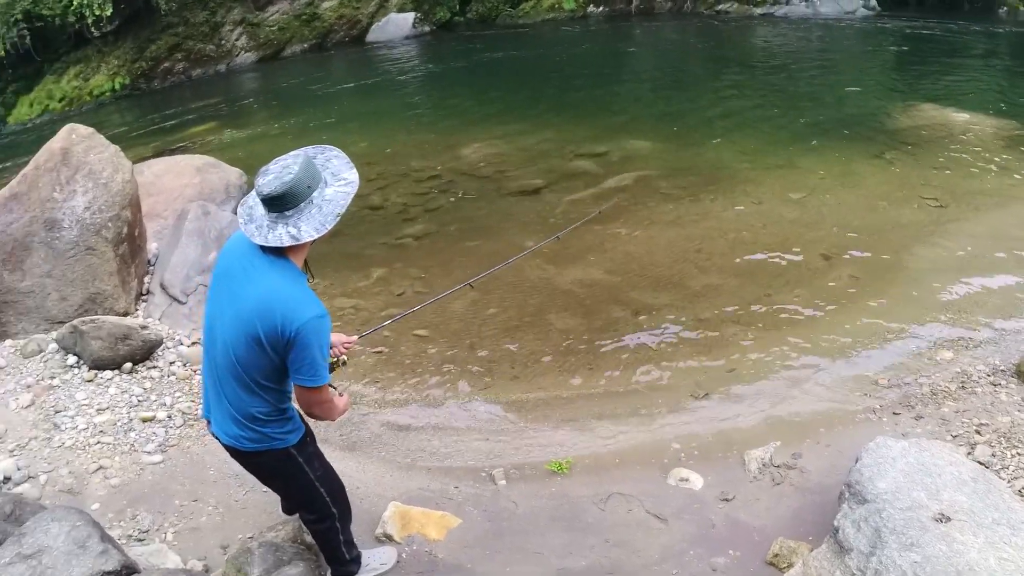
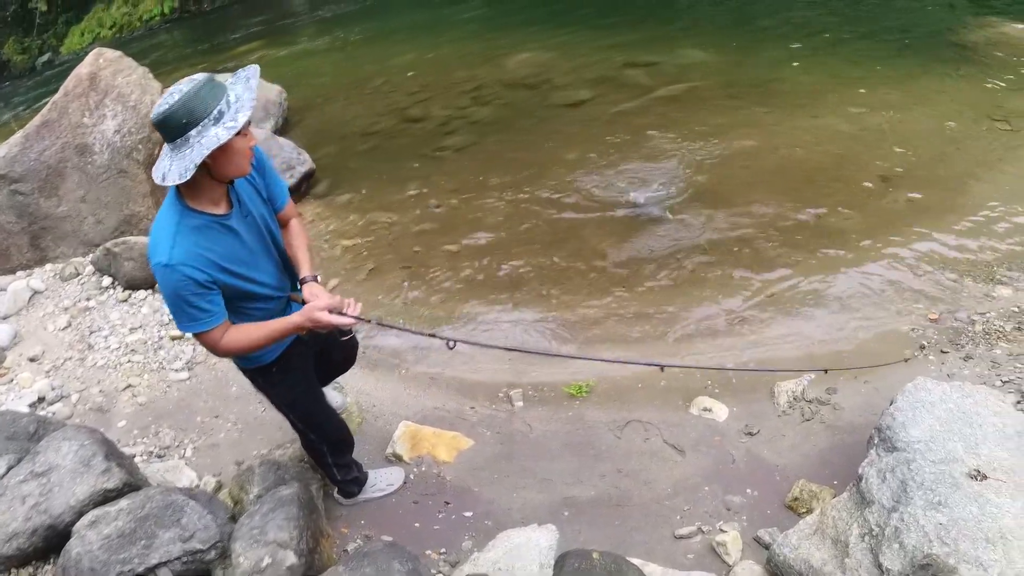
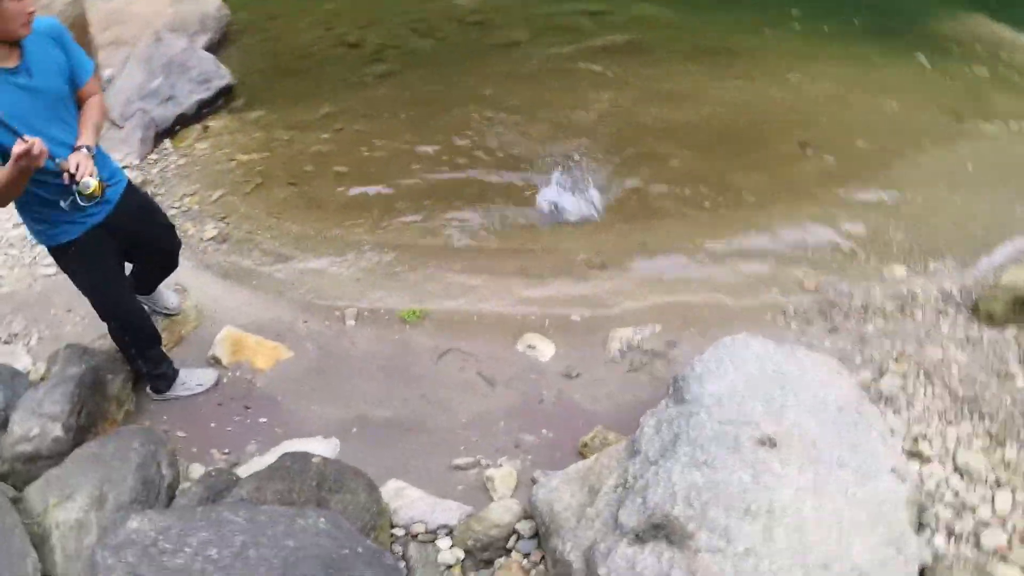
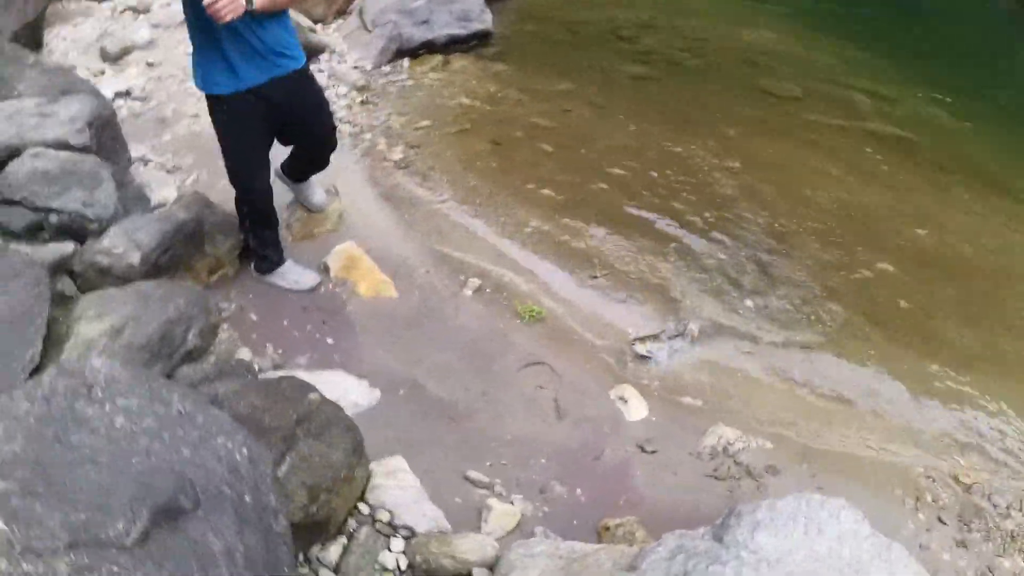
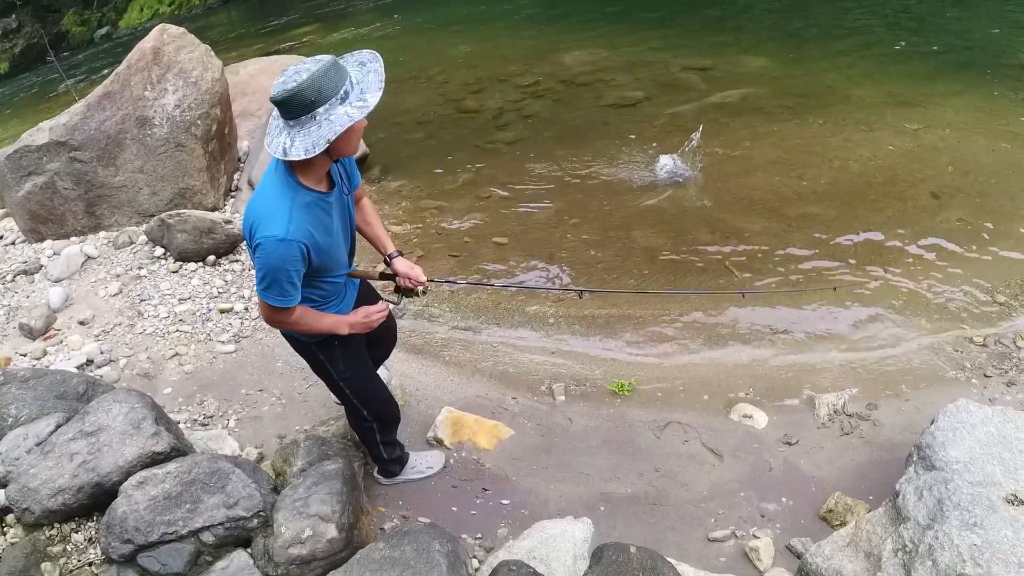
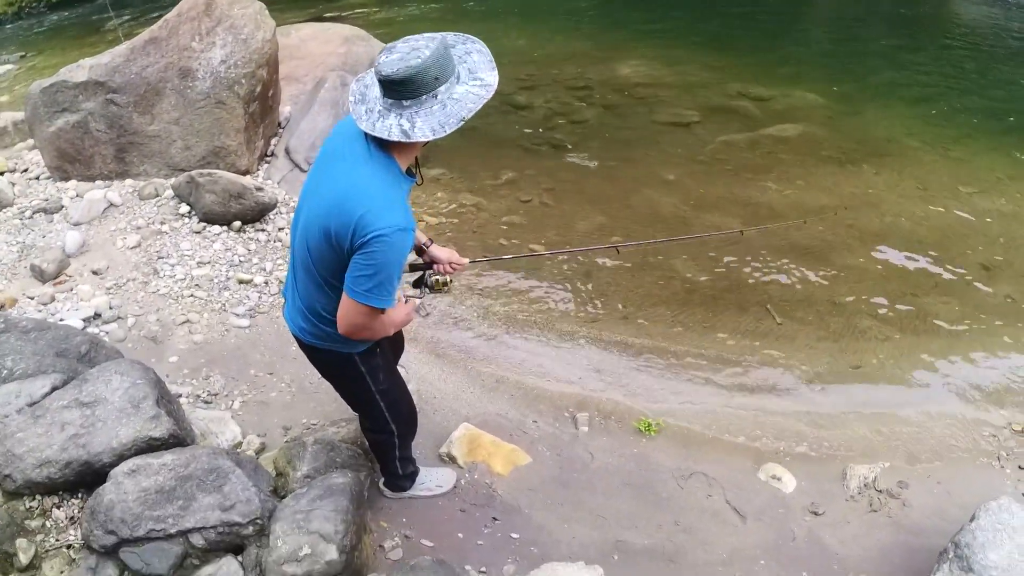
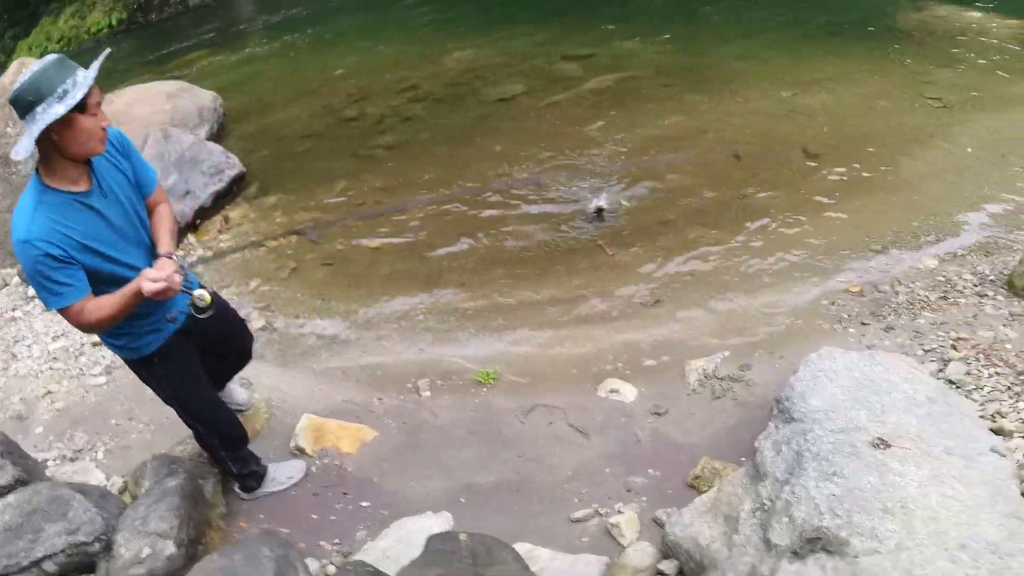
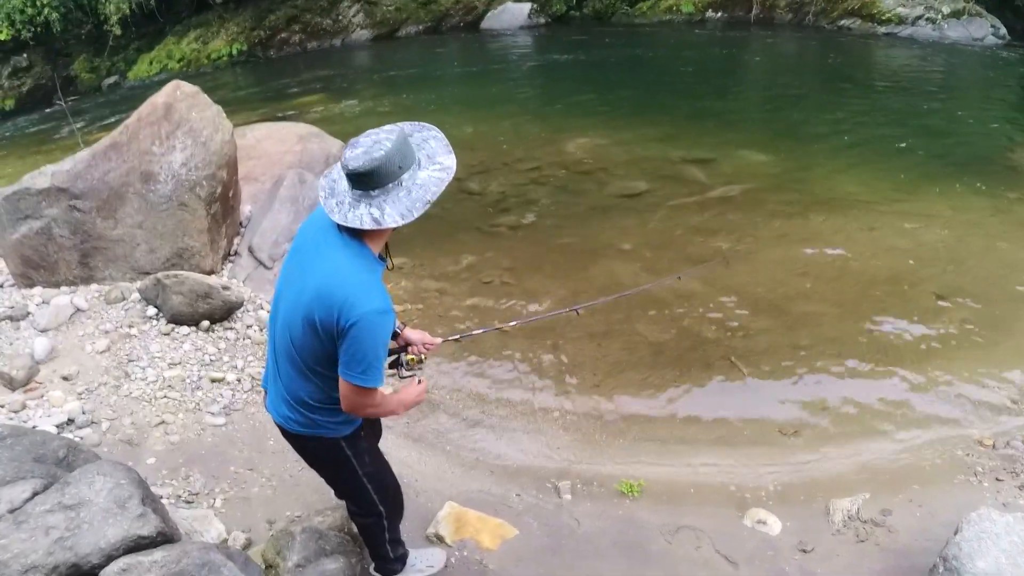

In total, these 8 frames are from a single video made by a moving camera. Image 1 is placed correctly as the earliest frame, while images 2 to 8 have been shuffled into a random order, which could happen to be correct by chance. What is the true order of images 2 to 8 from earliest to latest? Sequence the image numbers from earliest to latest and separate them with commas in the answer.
8, 6, 5, 2, 7, 3, 4
